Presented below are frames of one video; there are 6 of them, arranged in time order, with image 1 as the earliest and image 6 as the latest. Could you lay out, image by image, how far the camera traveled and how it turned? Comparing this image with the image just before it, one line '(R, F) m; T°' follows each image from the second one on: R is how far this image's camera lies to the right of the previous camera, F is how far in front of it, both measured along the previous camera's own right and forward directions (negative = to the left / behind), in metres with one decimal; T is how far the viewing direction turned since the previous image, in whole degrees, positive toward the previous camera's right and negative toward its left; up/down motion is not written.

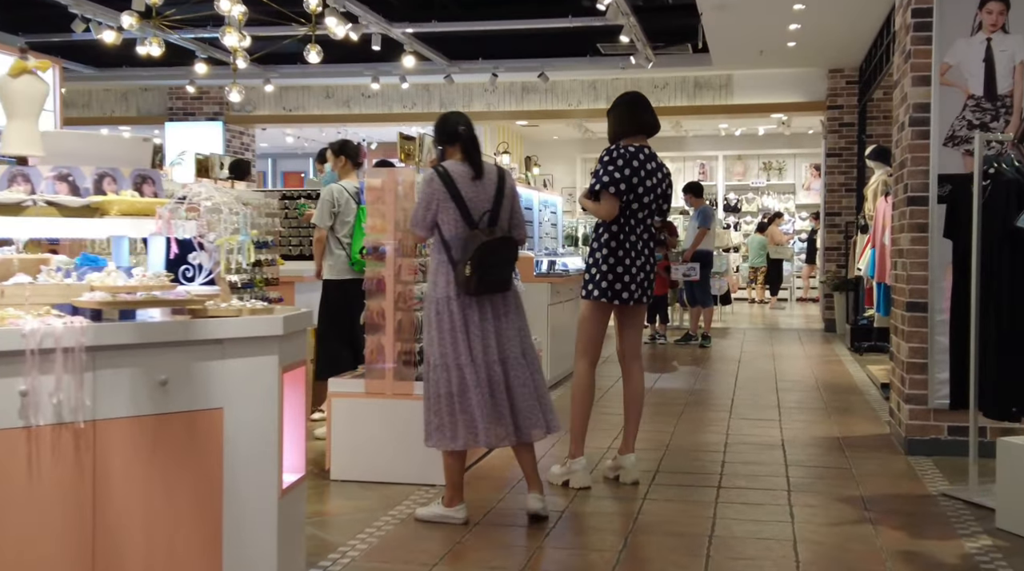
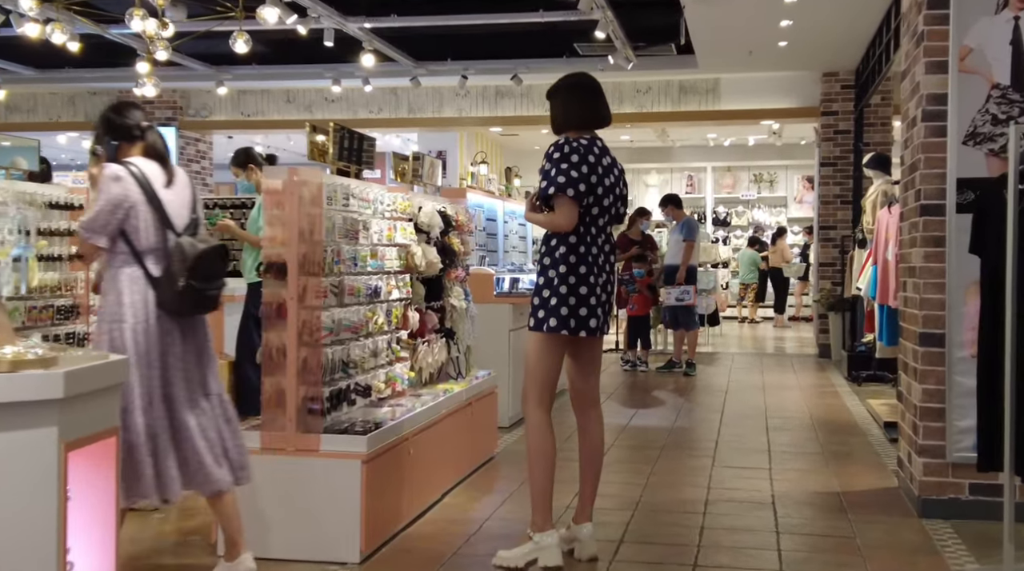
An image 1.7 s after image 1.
(+0.2, +0.8) m; 0°
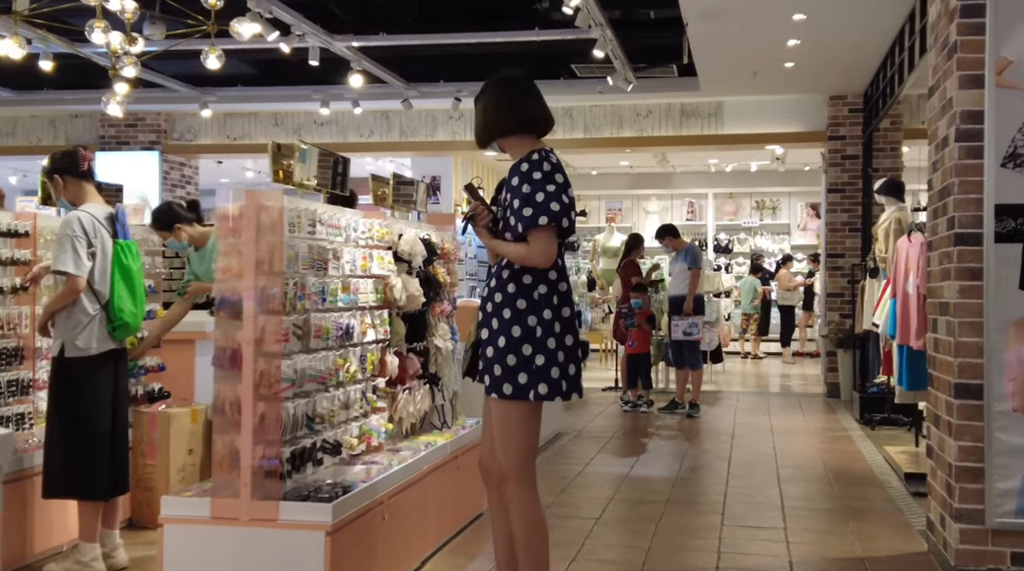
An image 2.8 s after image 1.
(0.0, +0.4) m; 0°
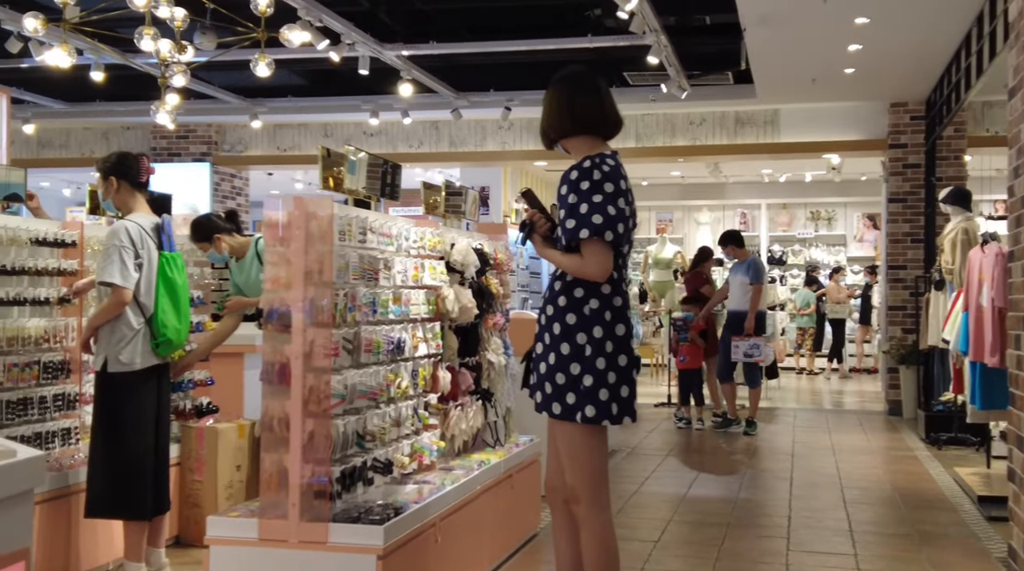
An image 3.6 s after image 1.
(0.0, +0.2) m; -3°
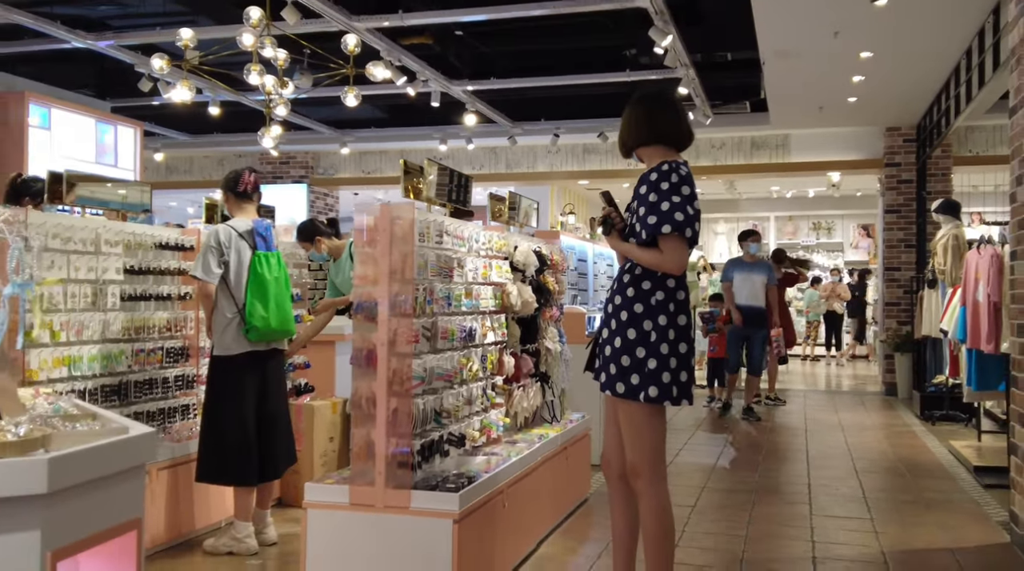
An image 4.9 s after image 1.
(-0.2, -0.6) m; 0°
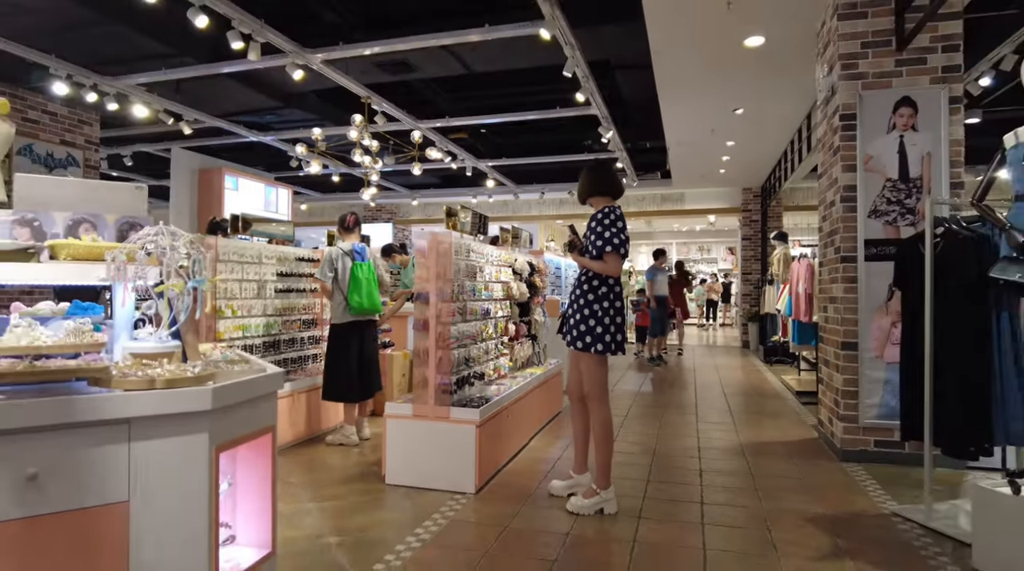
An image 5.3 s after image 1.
(-0.6, -1.9) m; +6°
